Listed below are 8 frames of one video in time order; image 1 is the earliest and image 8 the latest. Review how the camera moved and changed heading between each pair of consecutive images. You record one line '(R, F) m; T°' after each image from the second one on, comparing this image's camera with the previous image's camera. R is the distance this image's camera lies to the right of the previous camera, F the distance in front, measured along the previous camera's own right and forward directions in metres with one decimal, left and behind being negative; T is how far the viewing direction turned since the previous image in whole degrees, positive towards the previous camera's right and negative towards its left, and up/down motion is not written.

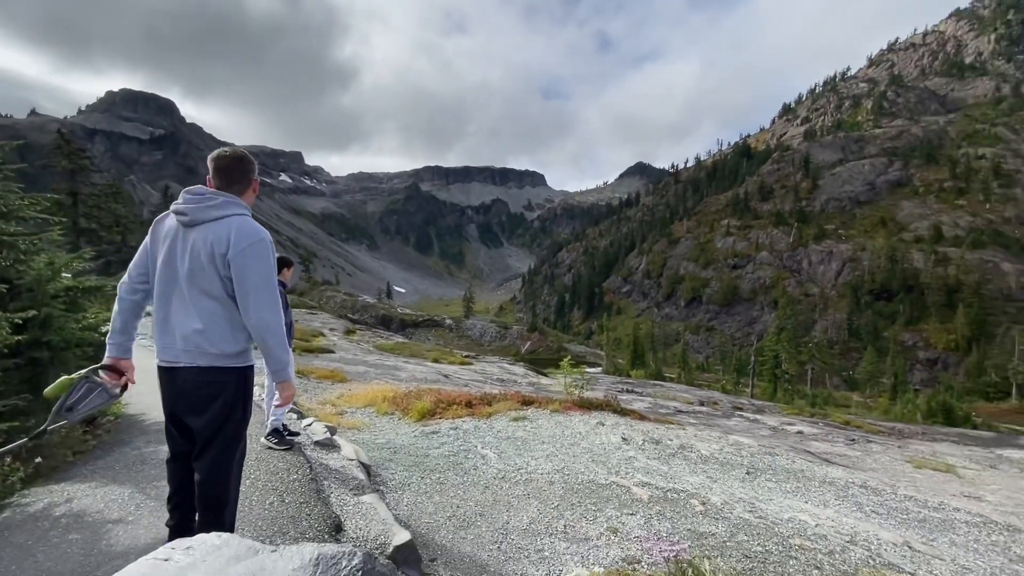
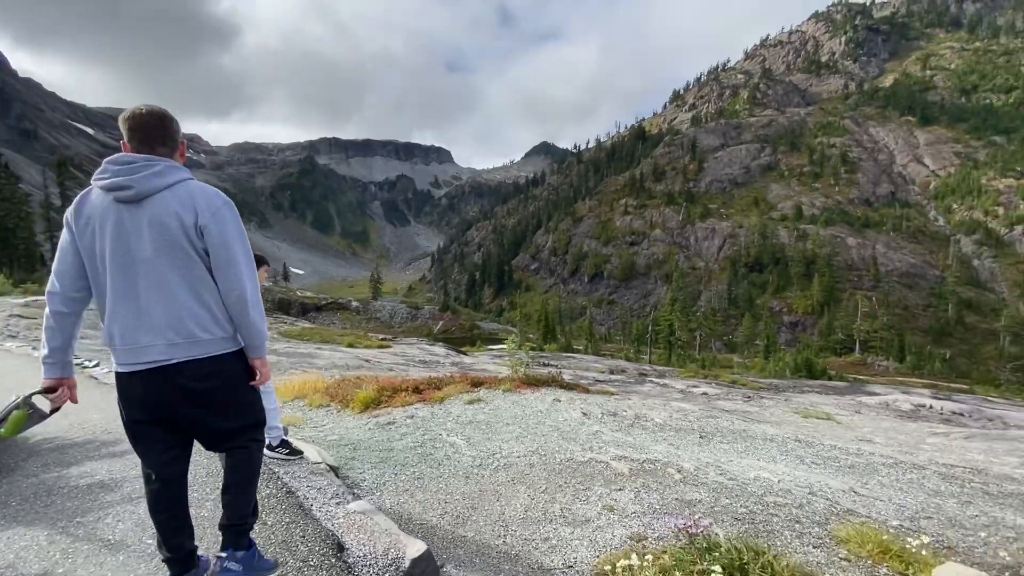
(-1.2, +0.7) m; +11°
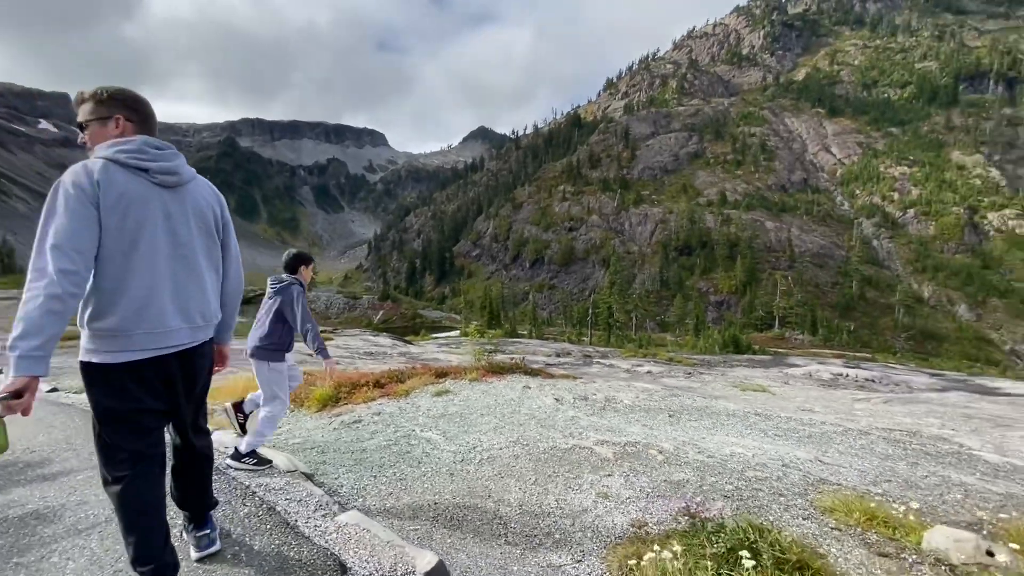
(-0.7, +0.5) m; +7°
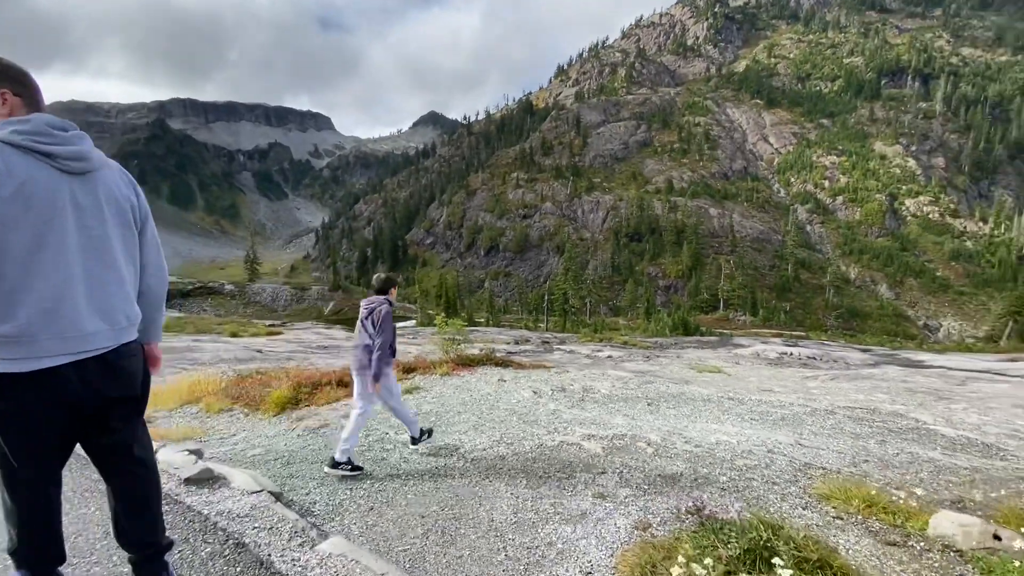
(-0.5, +0.6) m; +5°
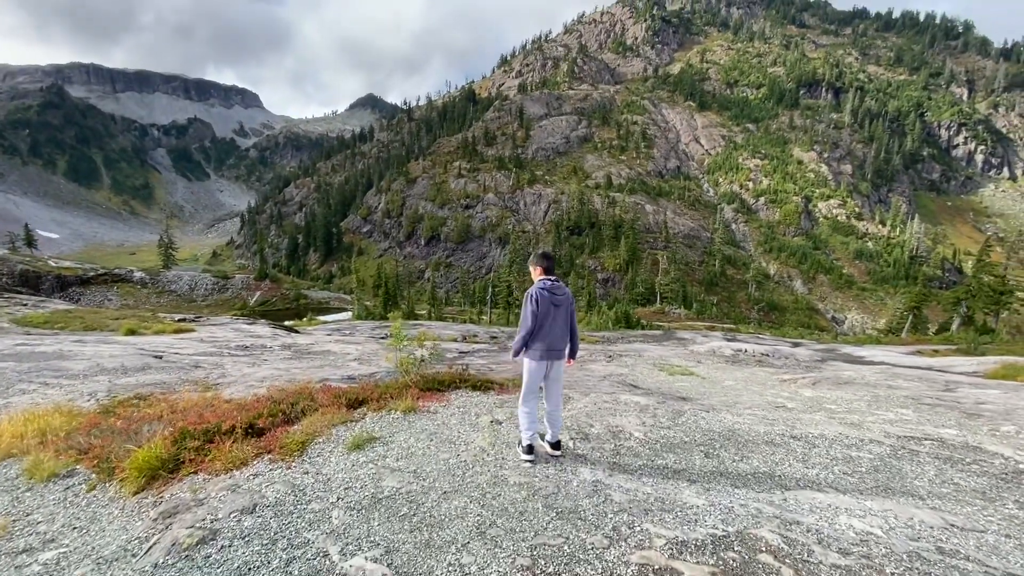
(-1.1, +3.9) m; +7°
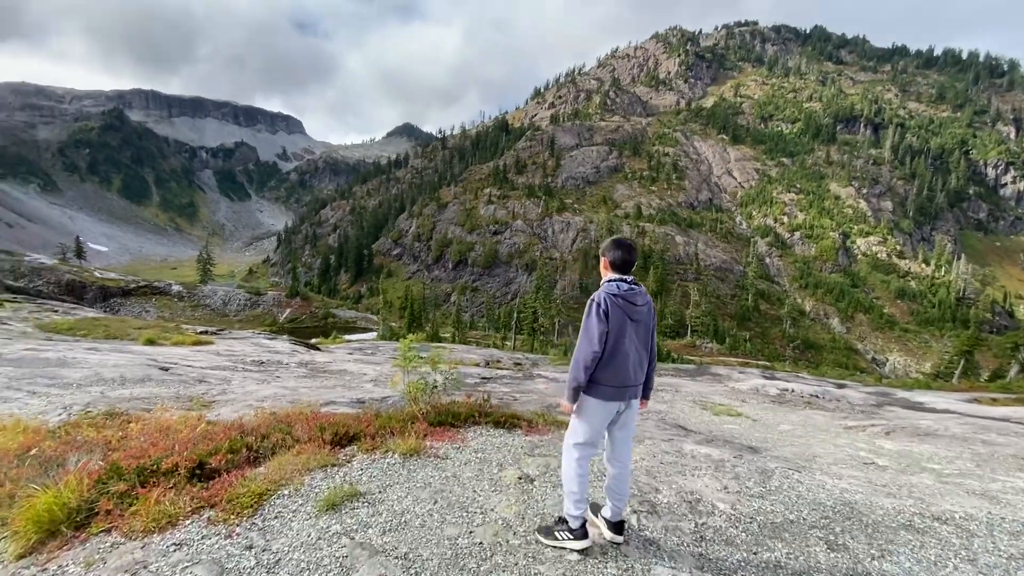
(-0.2, +2.3) m; -3°
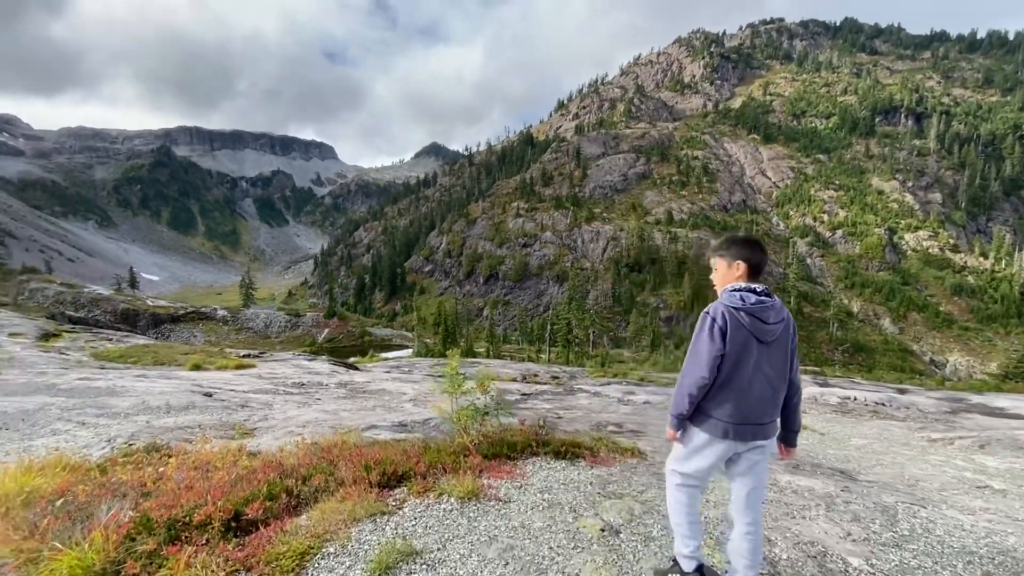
(-0.4, +0.9) m; -4°
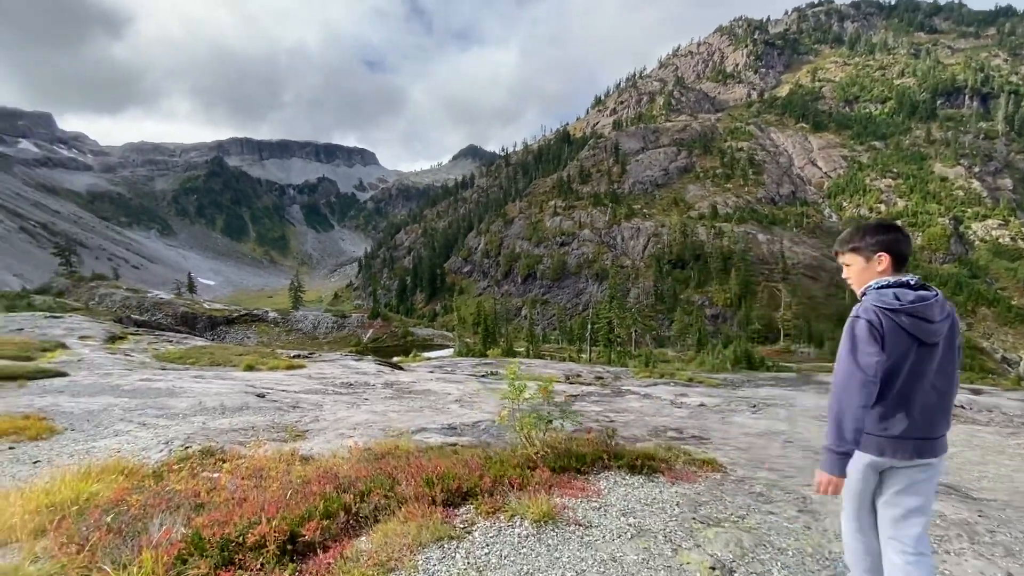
(-0.5, +0.7) m; -5°
